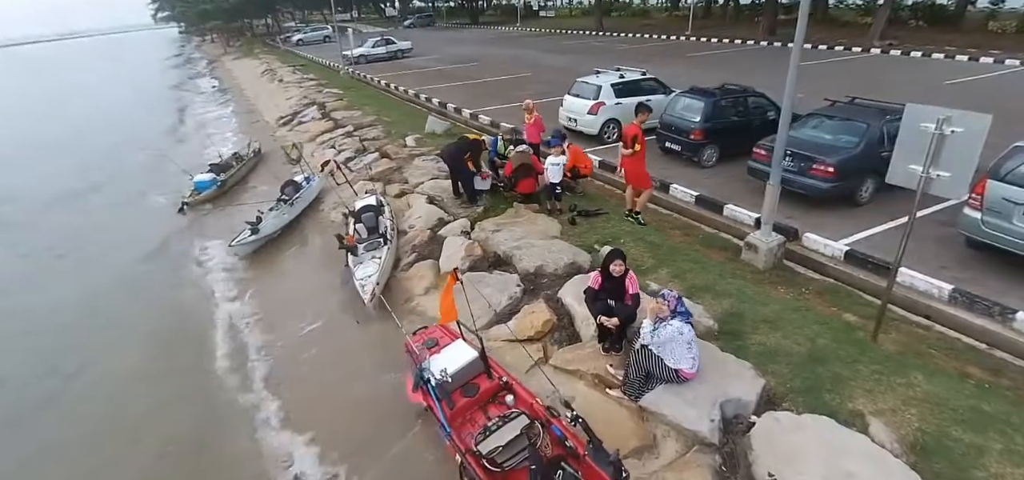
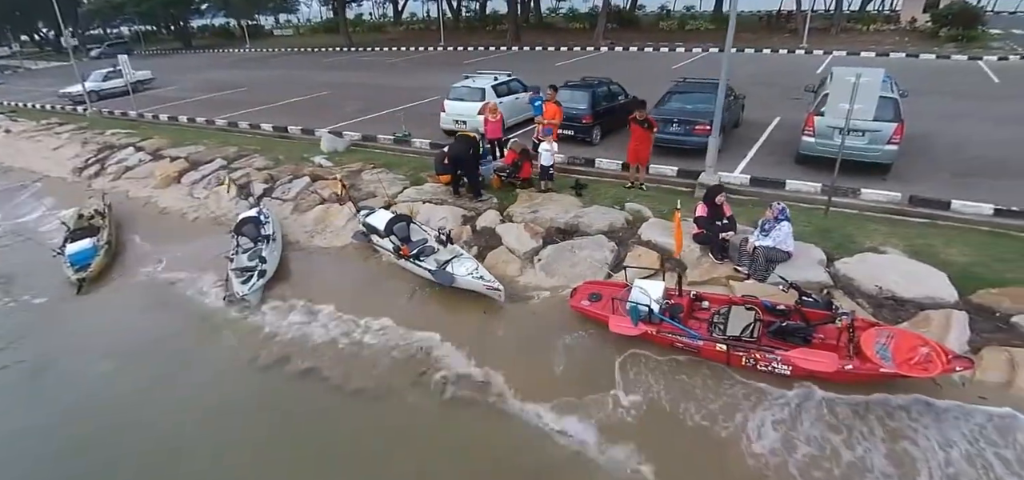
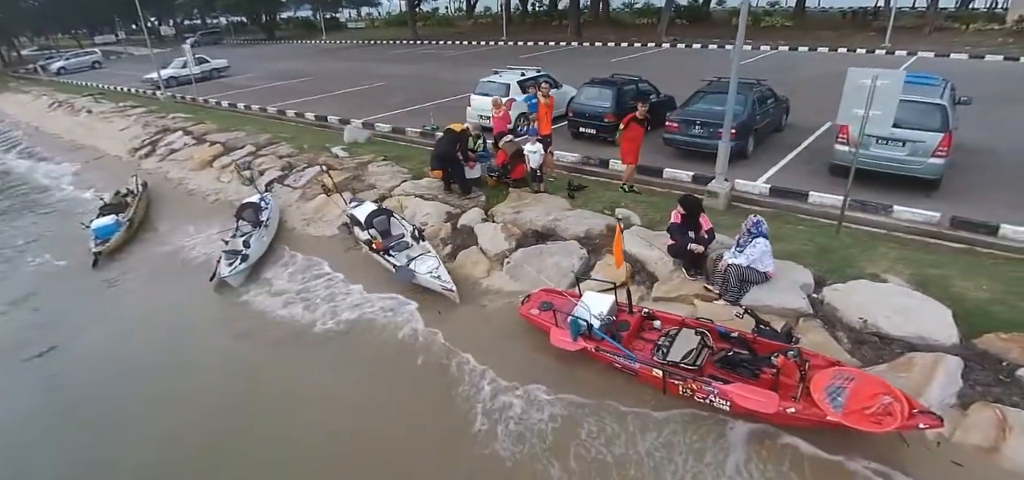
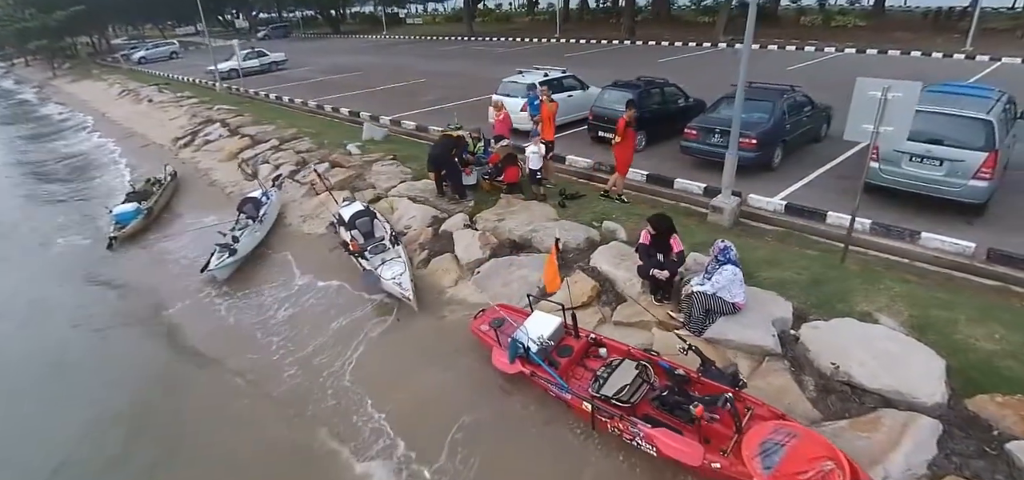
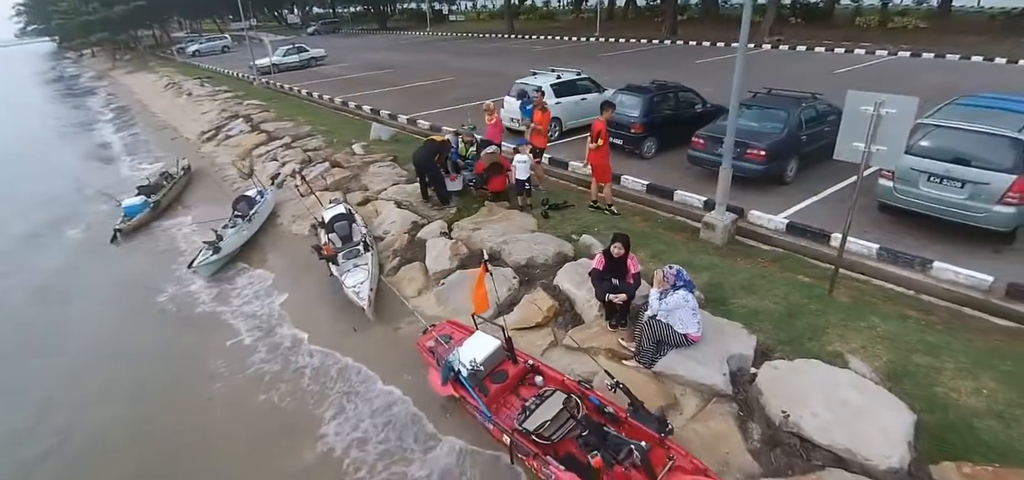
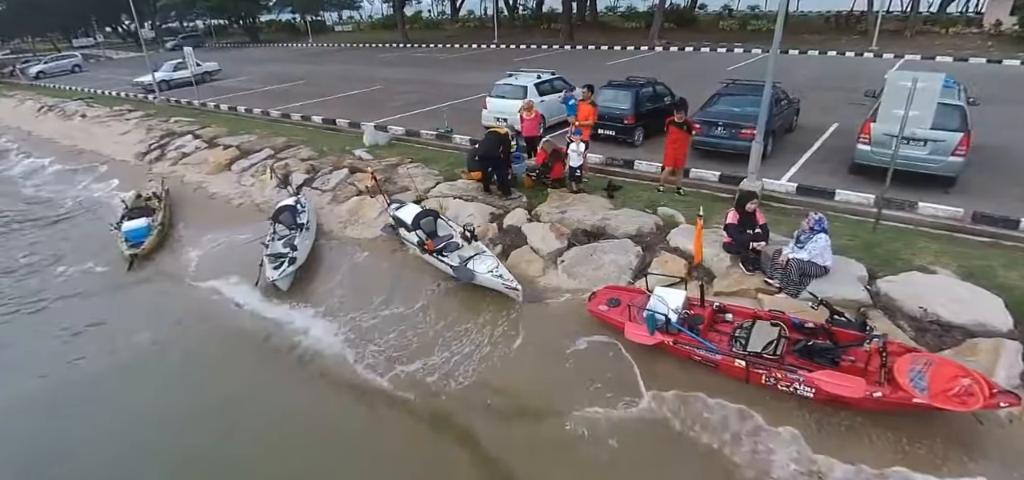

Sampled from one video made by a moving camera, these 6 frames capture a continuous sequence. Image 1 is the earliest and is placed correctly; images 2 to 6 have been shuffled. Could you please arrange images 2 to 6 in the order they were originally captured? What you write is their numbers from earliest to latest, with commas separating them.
5, 4, 3, 6, 2
